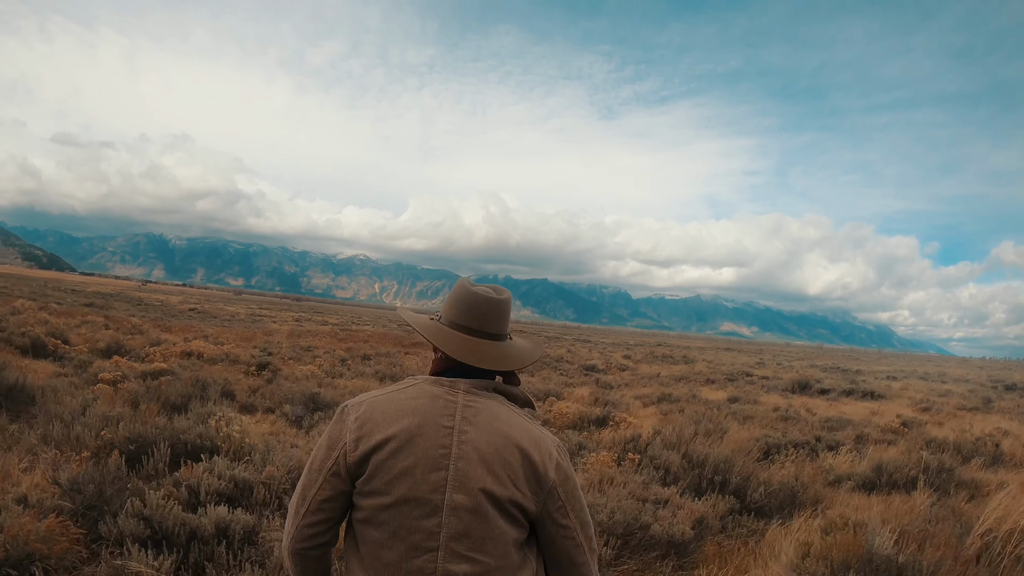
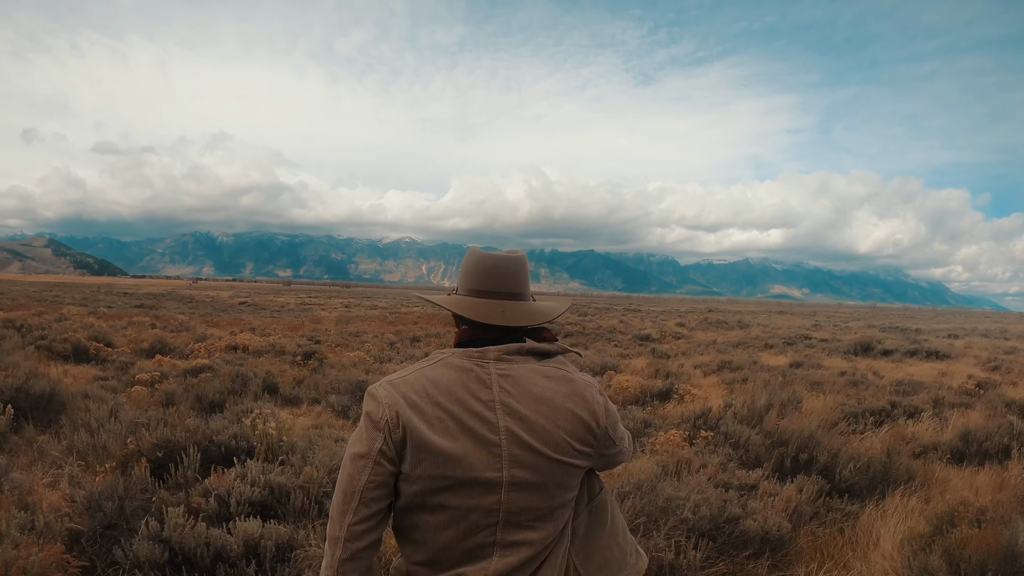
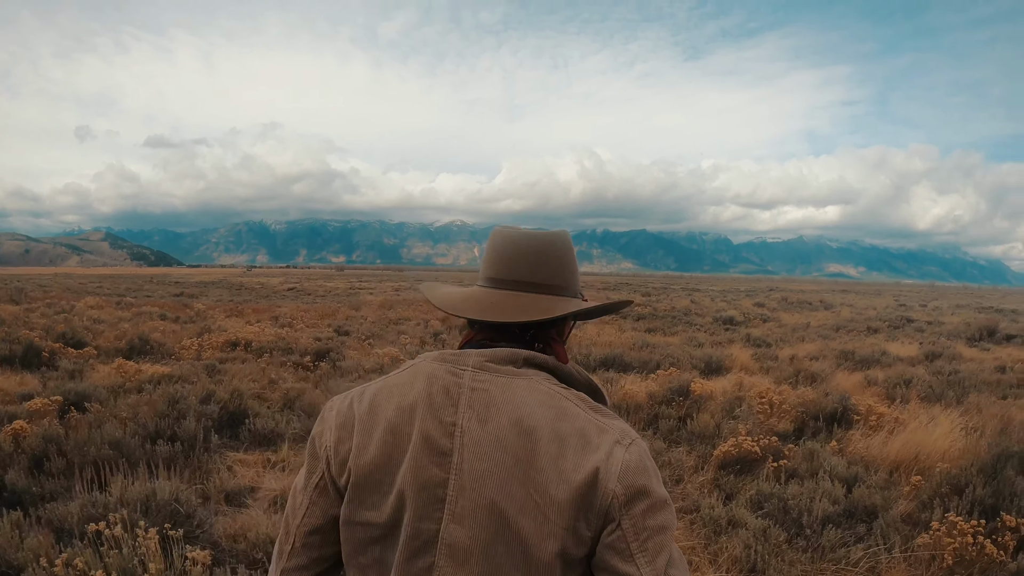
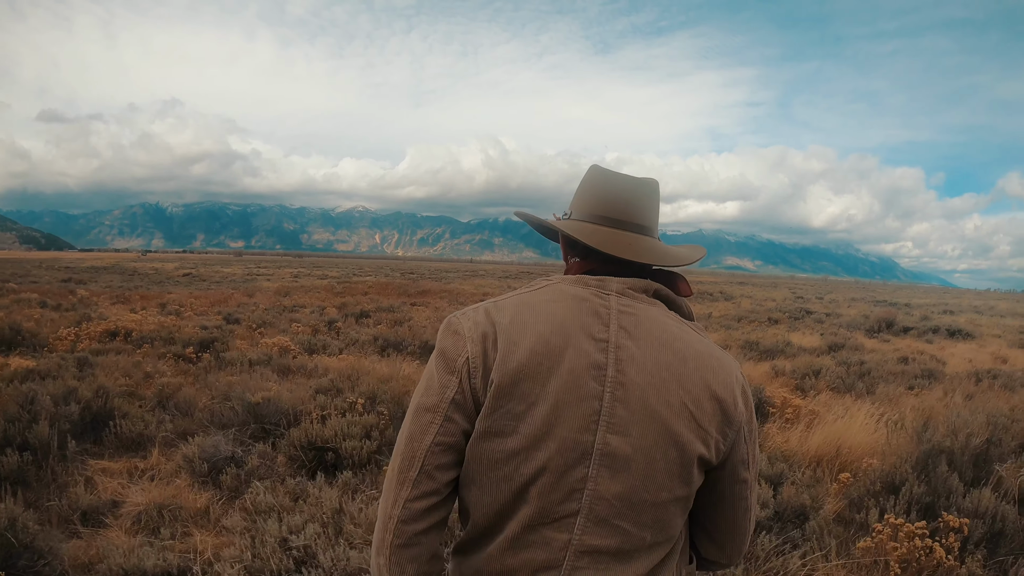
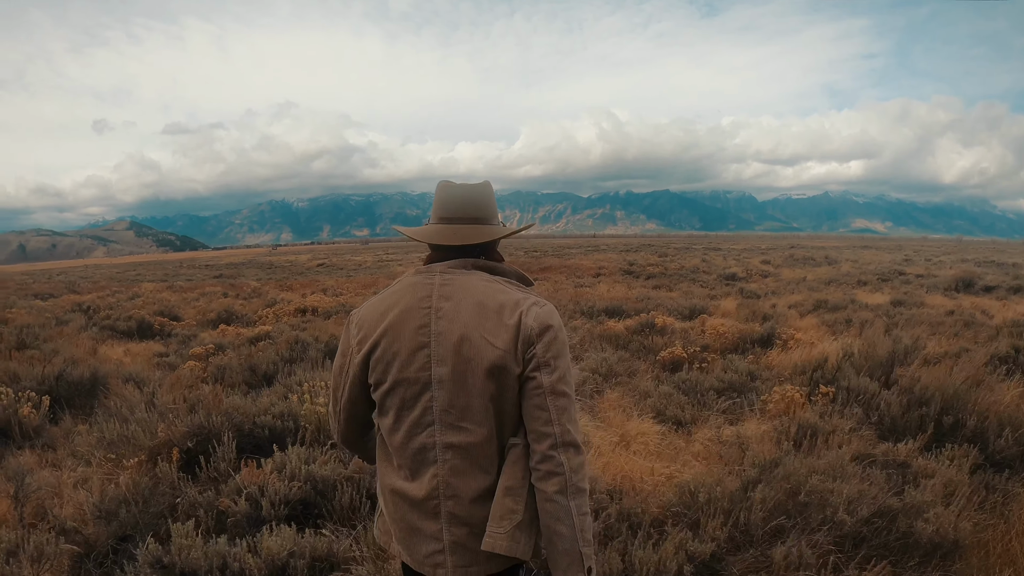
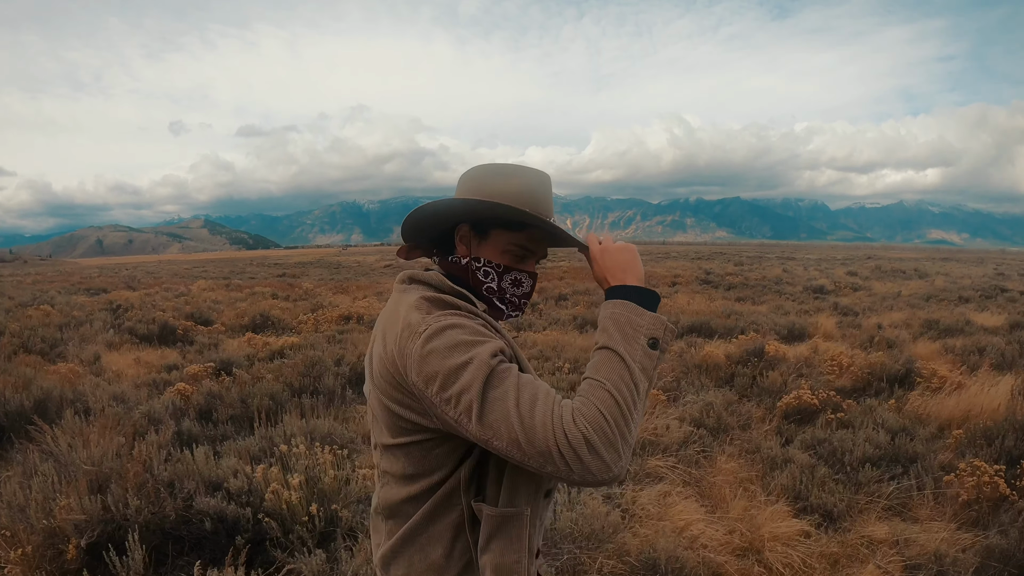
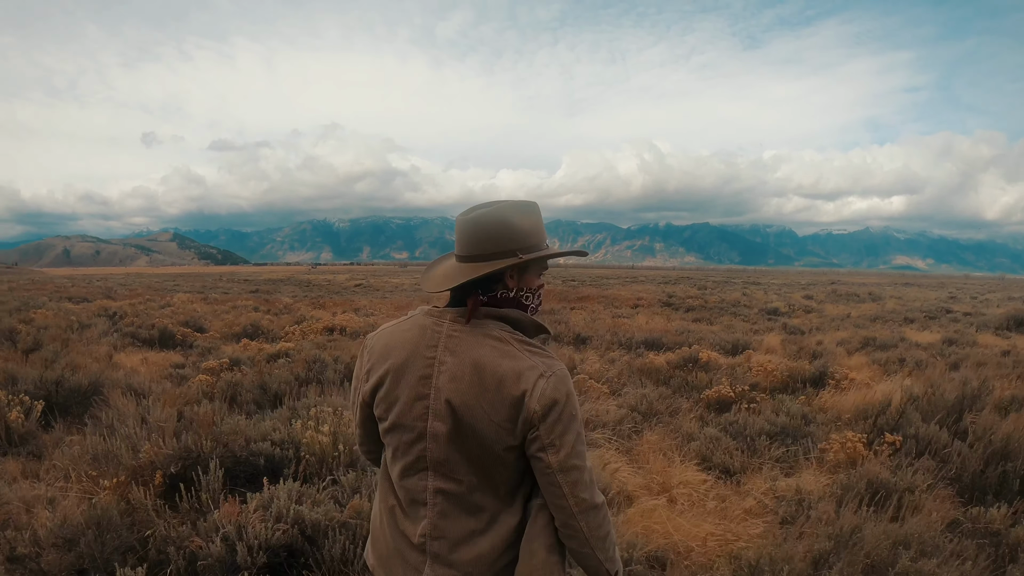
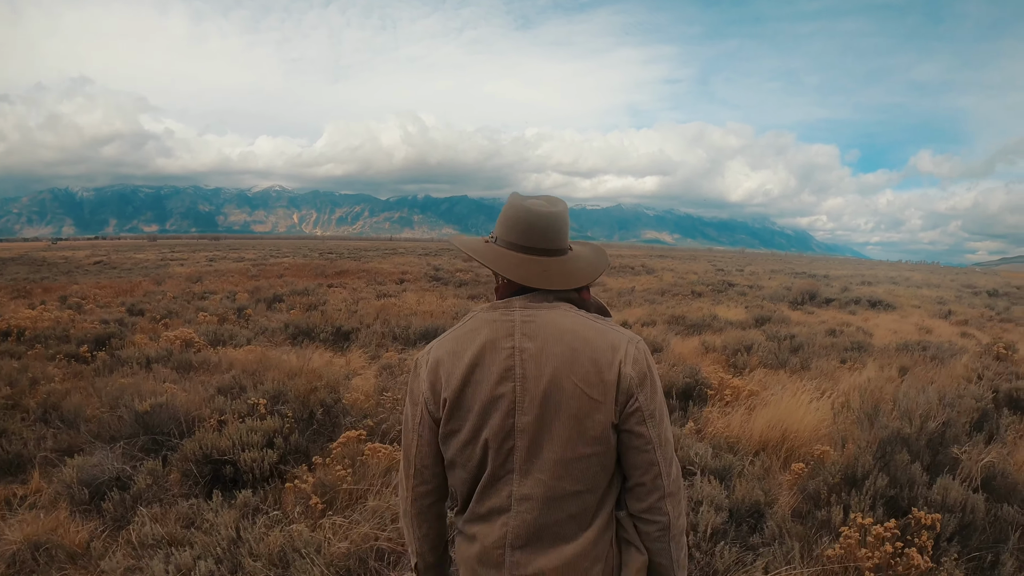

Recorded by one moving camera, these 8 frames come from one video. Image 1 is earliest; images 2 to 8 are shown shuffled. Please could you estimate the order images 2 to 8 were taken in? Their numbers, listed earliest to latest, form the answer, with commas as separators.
2, 5, 7, 6, 3, 4, 8
